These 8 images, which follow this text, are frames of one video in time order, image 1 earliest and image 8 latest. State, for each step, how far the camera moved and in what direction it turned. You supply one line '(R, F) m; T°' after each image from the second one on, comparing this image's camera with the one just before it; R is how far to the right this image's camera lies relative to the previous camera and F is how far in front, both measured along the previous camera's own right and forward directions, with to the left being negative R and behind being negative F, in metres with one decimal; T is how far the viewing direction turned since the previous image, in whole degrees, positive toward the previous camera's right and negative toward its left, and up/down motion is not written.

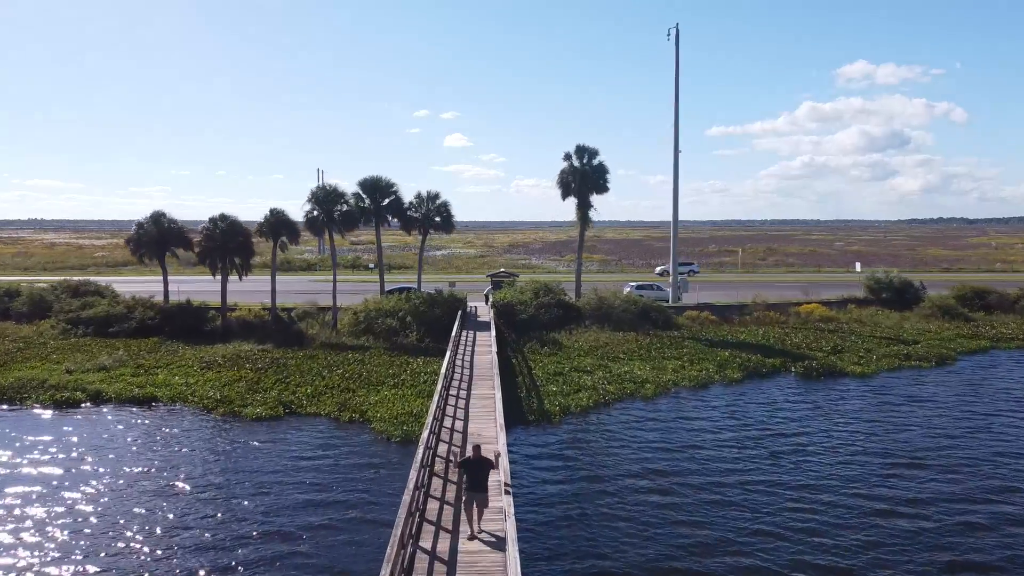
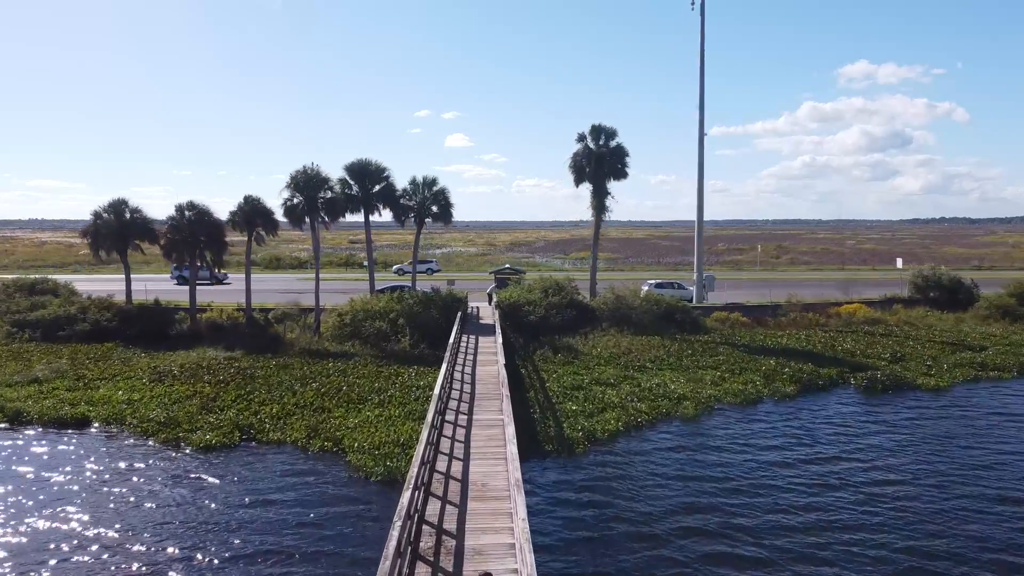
(-0.3, +4.7) m; 0°
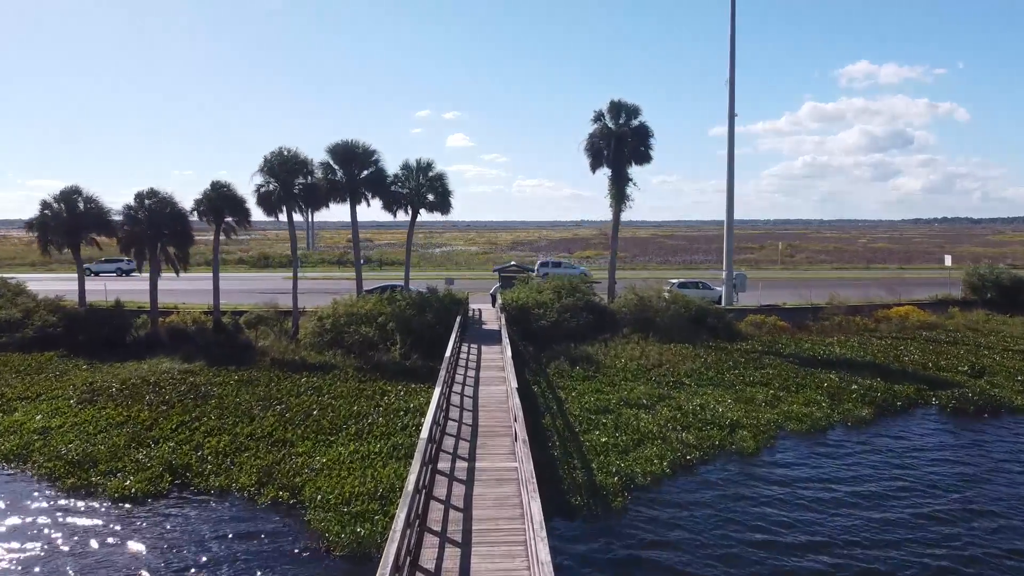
(-0.3, +4.6) m; 0°
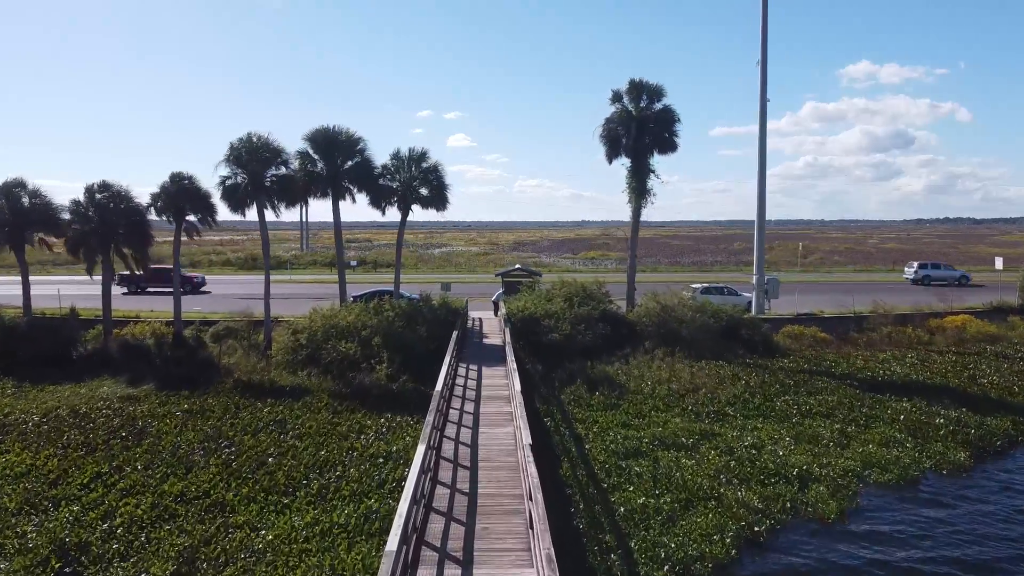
(-0.1, +4.0) m; 0°
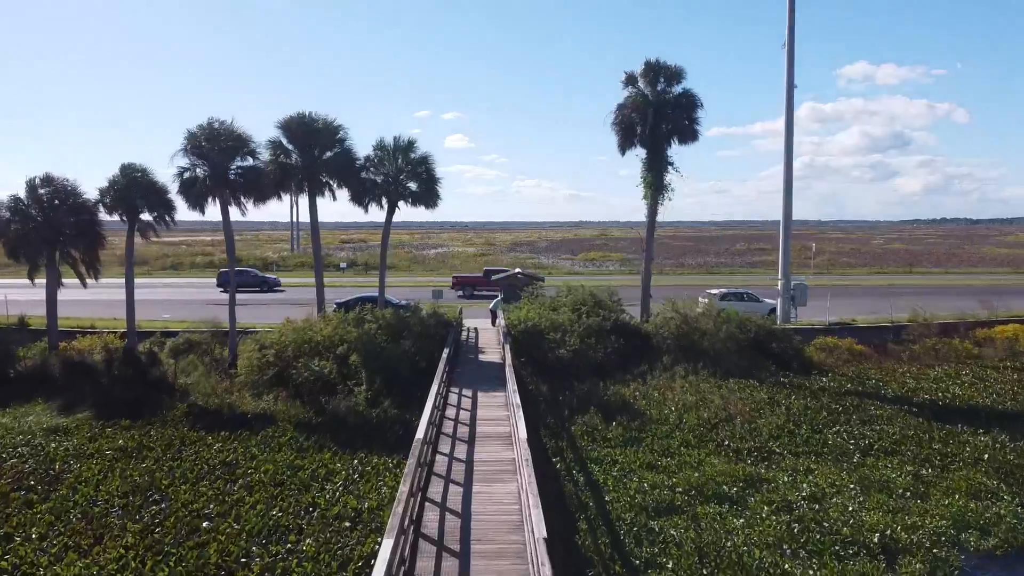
(-0.1, +3.2) m; 0°
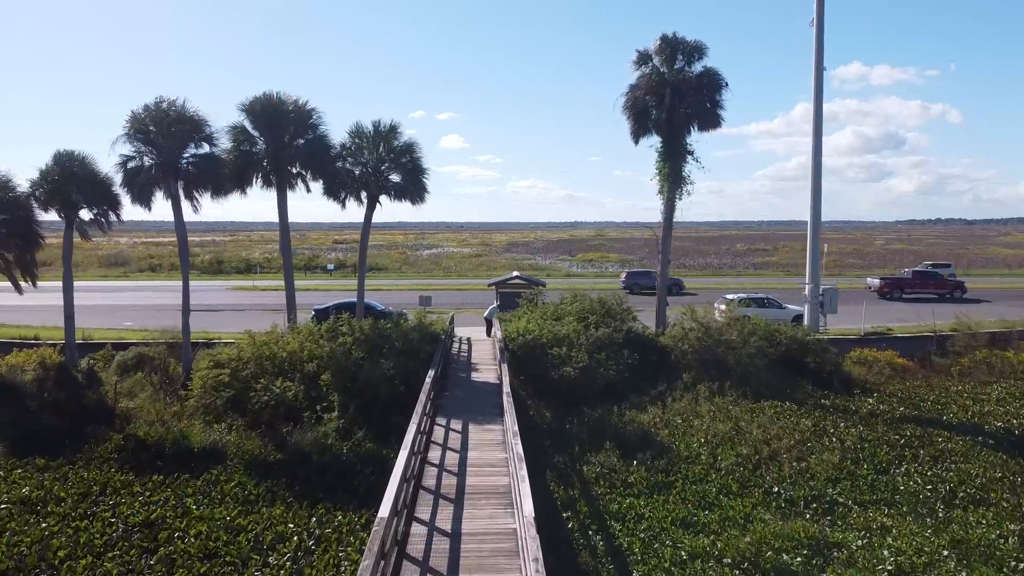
(-0.1, +3.1) m; 0°
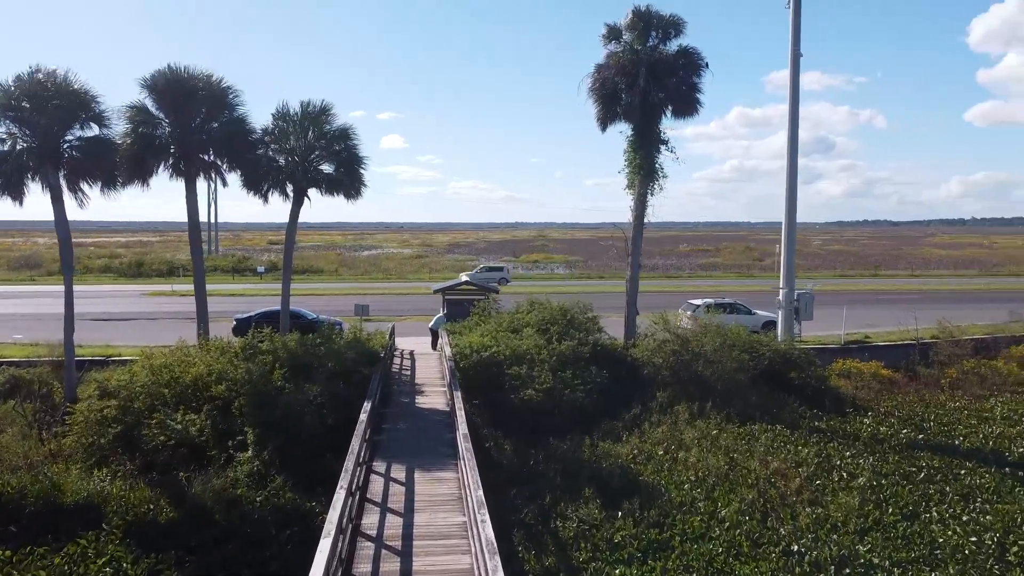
(-0.2, +2.8) m; +4°
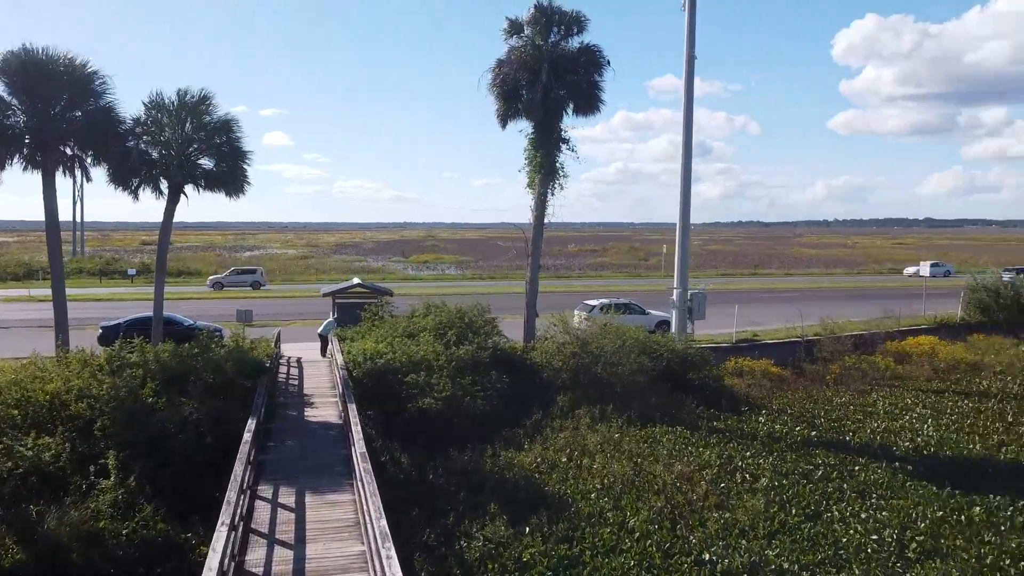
(-0.1, +0.7) m; +8°
